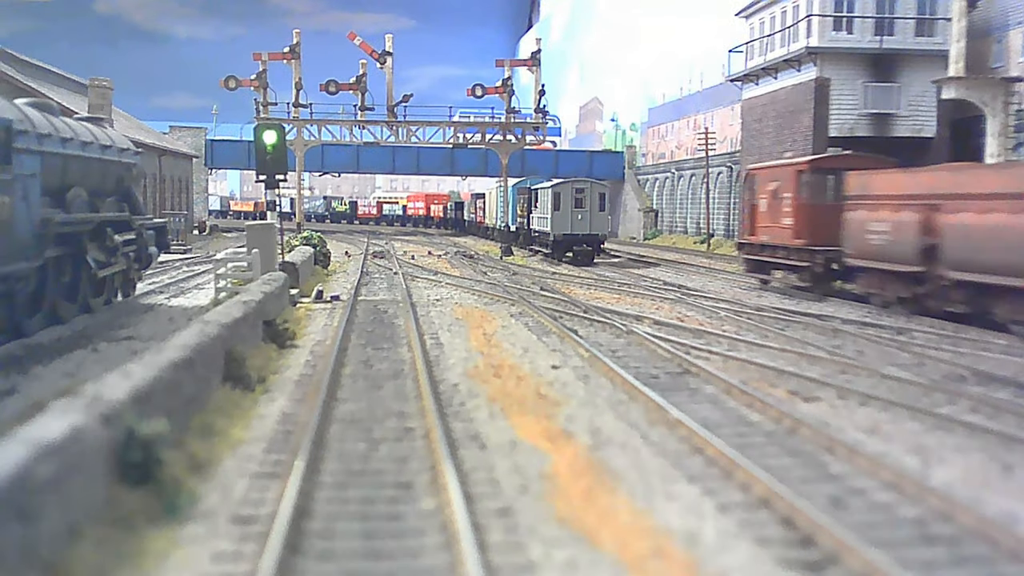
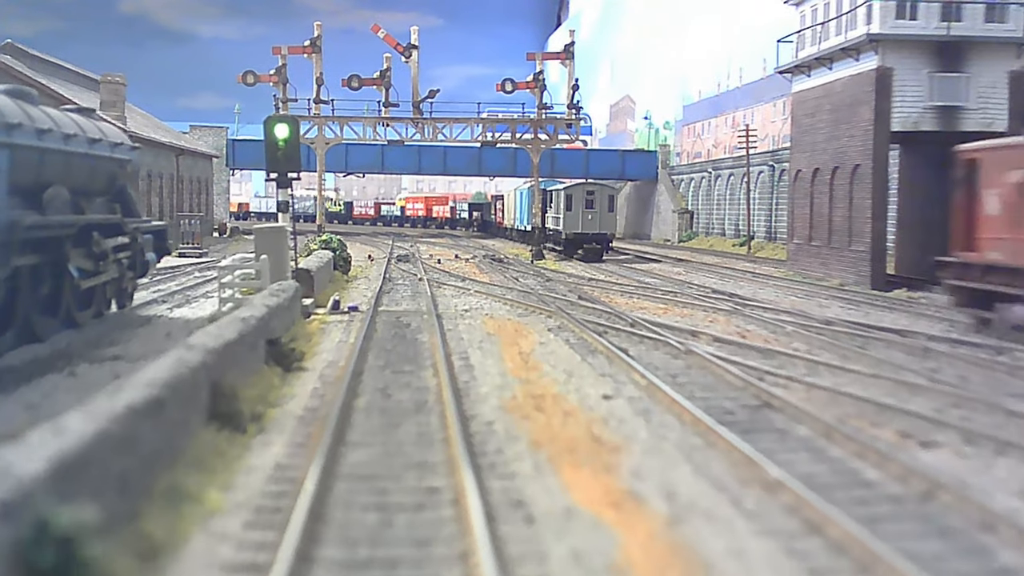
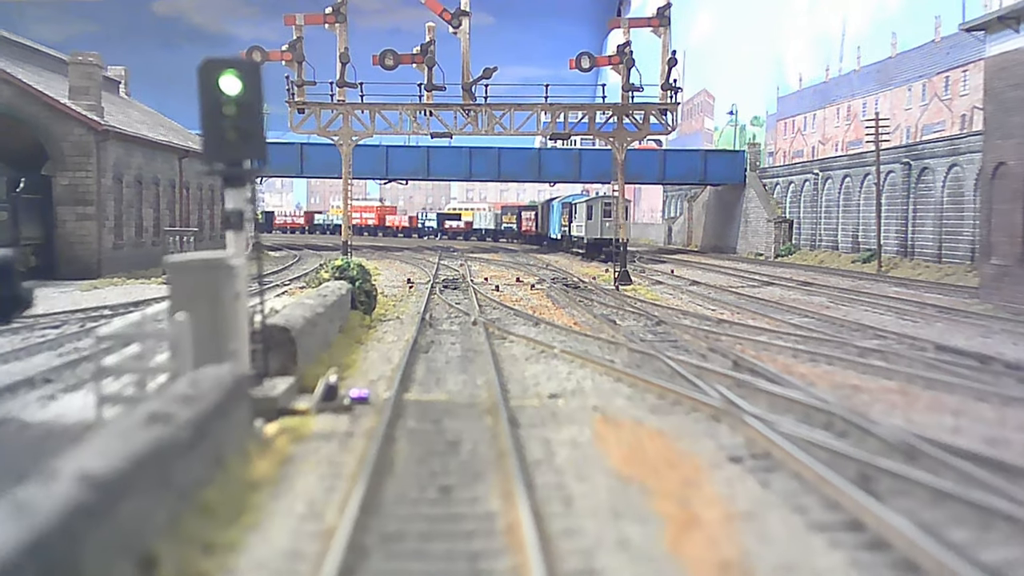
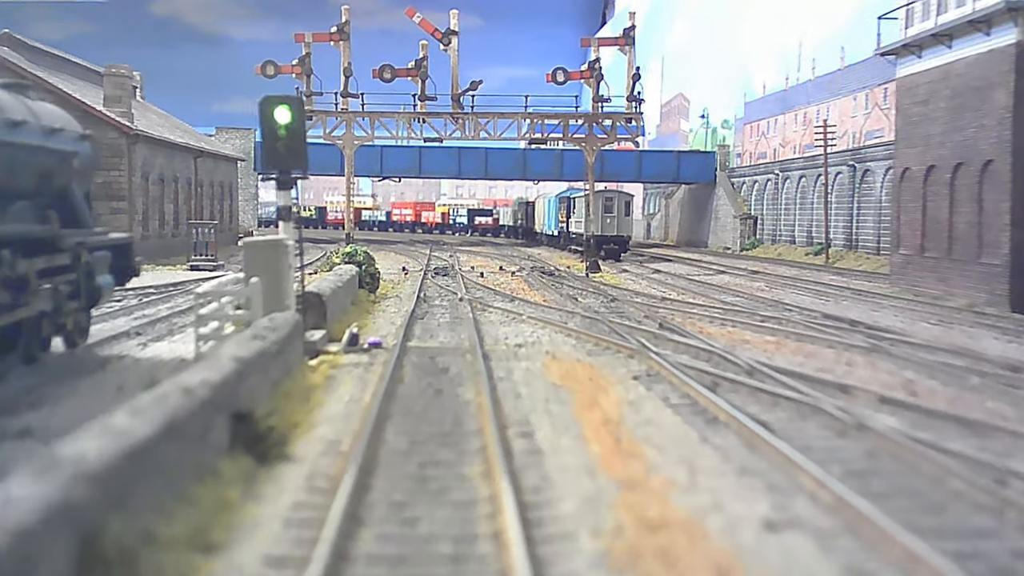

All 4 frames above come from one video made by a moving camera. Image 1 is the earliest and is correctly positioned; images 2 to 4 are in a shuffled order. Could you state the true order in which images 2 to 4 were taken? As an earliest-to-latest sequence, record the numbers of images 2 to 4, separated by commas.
2, 4, 3
